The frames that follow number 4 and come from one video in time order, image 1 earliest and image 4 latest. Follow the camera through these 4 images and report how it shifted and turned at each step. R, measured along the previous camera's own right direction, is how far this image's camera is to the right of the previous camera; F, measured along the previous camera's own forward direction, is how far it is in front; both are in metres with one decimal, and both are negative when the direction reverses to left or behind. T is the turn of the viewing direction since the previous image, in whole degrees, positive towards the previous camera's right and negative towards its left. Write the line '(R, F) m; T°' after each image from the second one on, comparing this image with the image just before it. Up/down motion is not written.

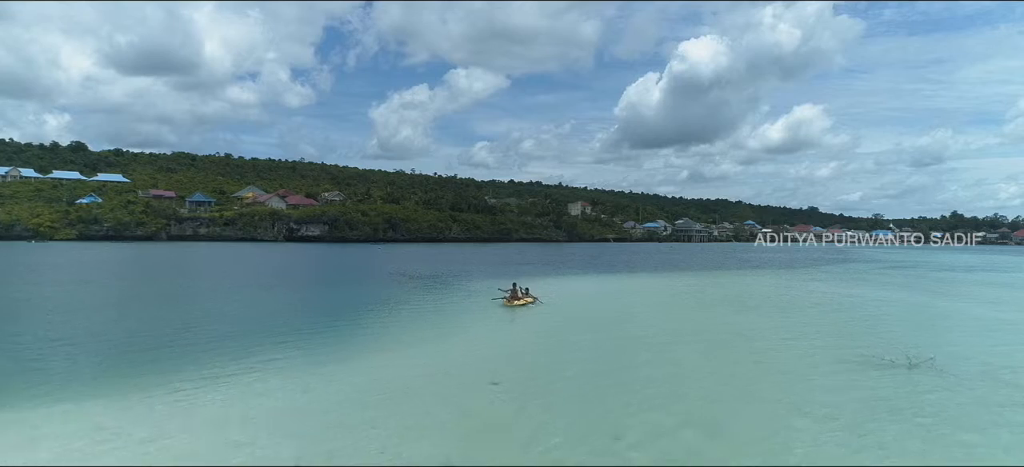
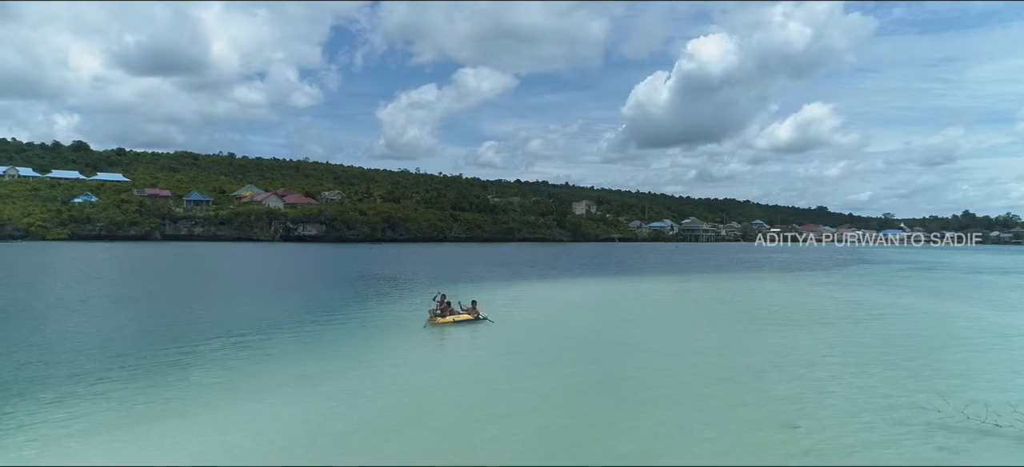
(+0.7, +2.0) m; -1°
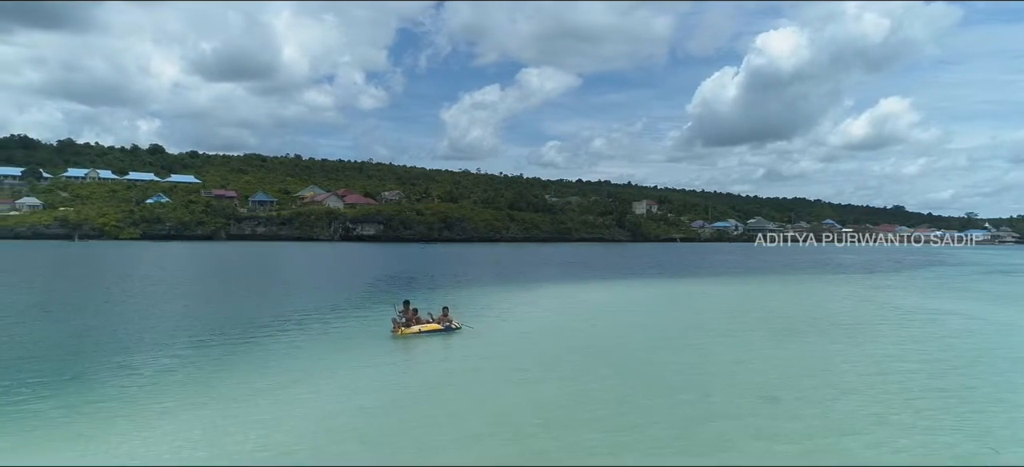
(+0.7, +0.7) m; -5°
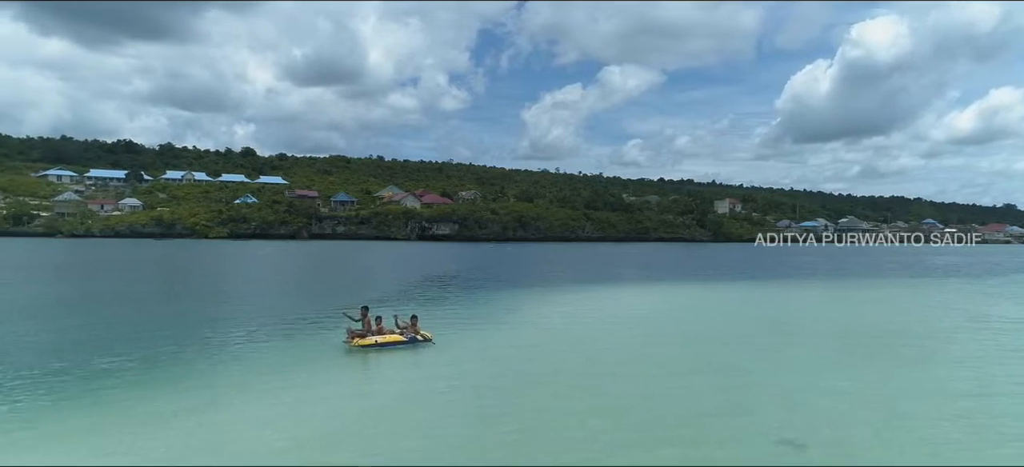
(+0.7, +0.7) m; -6°
